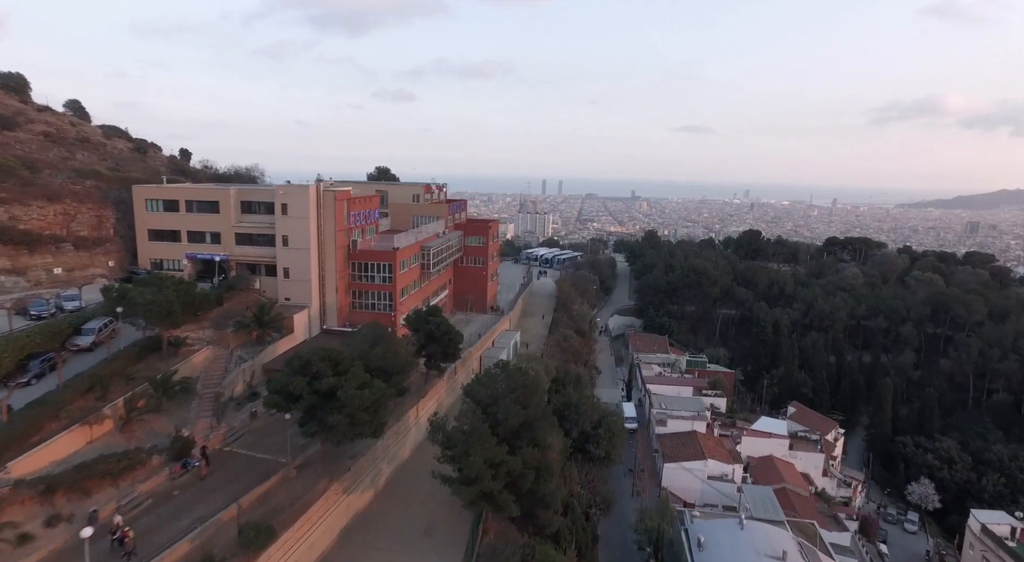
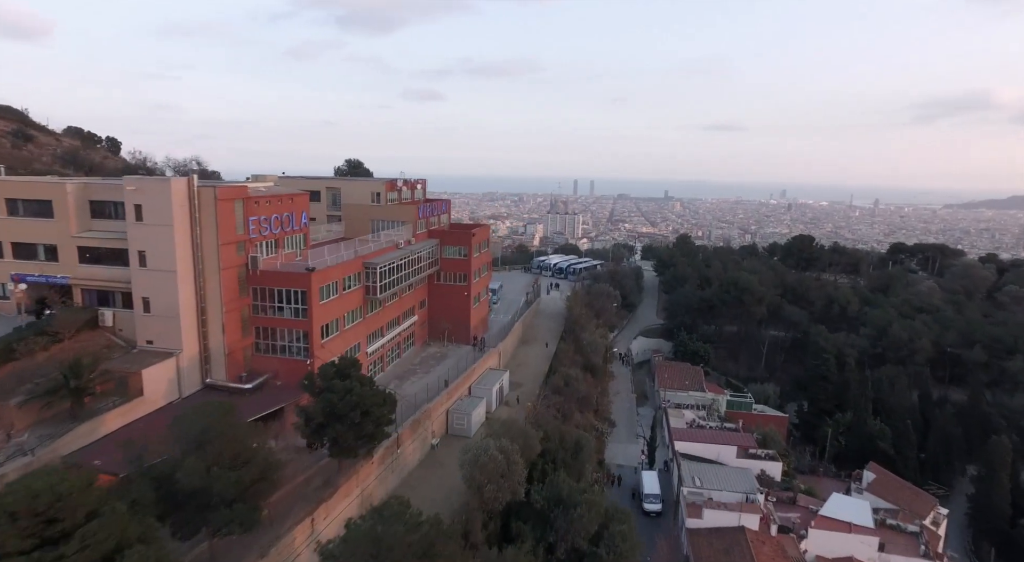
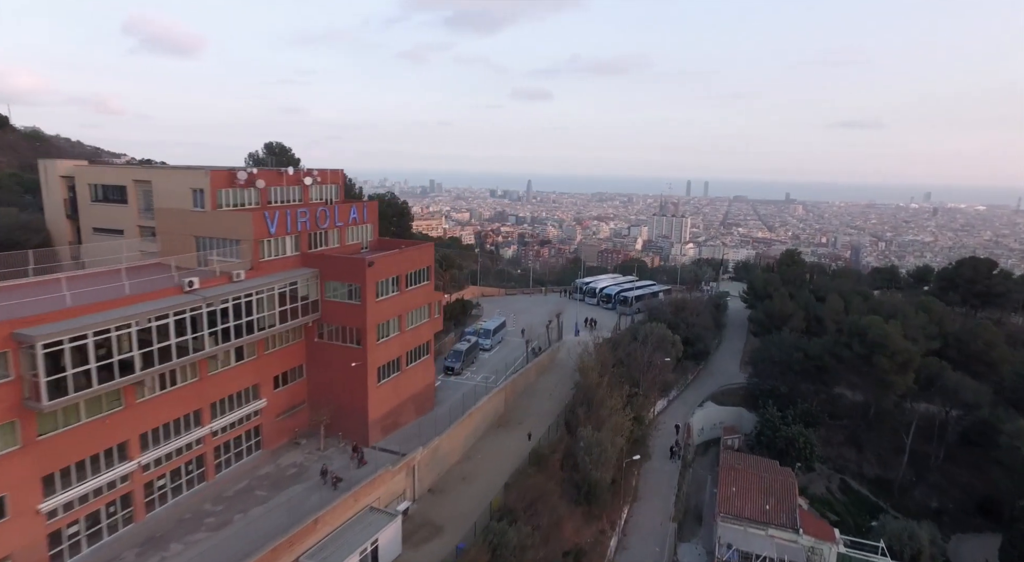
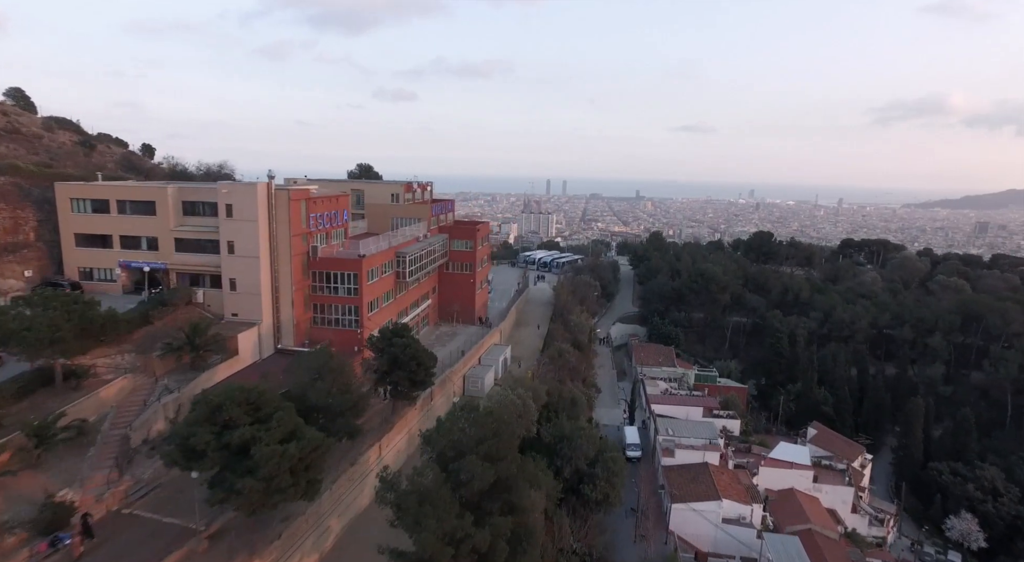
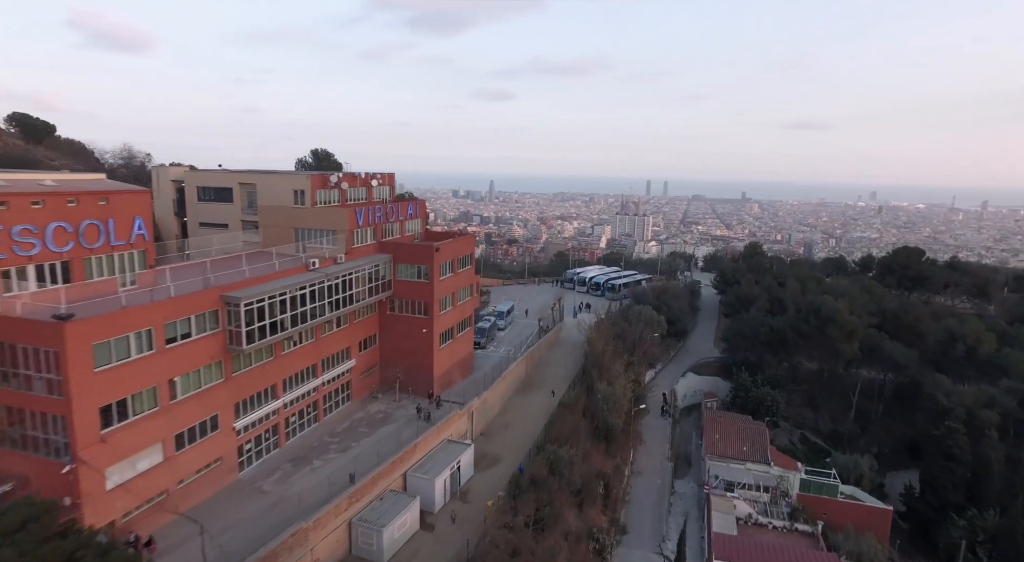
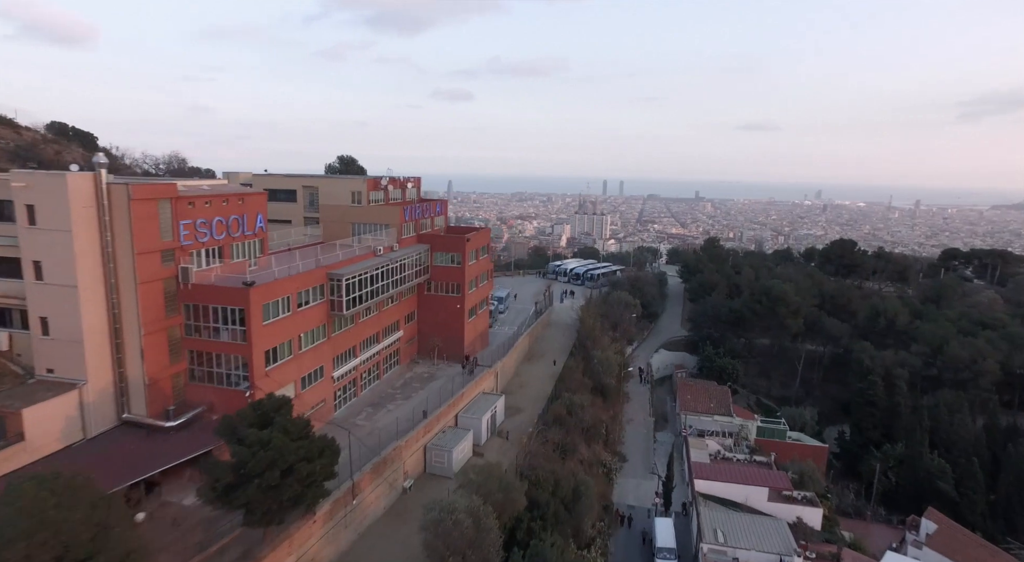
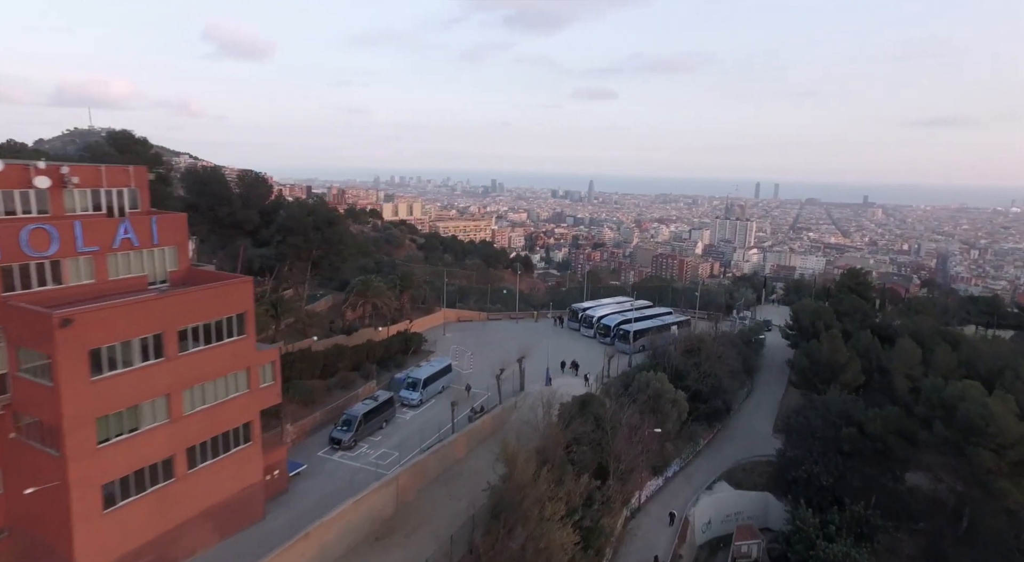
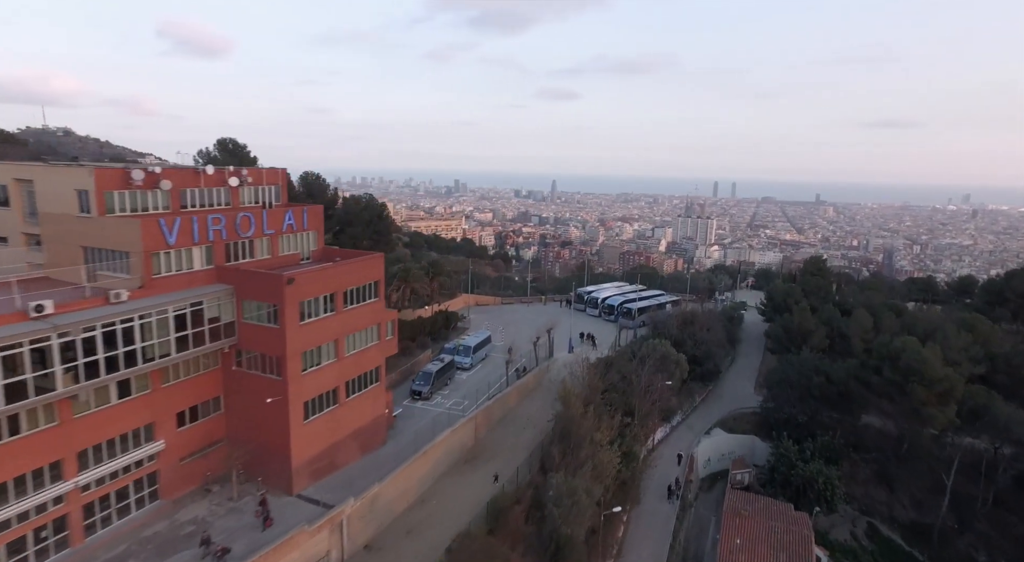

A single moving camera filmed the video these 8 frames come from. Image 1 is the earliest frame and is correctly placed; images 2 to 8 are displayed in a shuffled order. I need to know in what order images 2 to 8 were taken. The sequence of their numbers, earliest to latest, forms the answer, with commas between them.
4, 2, 6, 5, 3, 8, 7
